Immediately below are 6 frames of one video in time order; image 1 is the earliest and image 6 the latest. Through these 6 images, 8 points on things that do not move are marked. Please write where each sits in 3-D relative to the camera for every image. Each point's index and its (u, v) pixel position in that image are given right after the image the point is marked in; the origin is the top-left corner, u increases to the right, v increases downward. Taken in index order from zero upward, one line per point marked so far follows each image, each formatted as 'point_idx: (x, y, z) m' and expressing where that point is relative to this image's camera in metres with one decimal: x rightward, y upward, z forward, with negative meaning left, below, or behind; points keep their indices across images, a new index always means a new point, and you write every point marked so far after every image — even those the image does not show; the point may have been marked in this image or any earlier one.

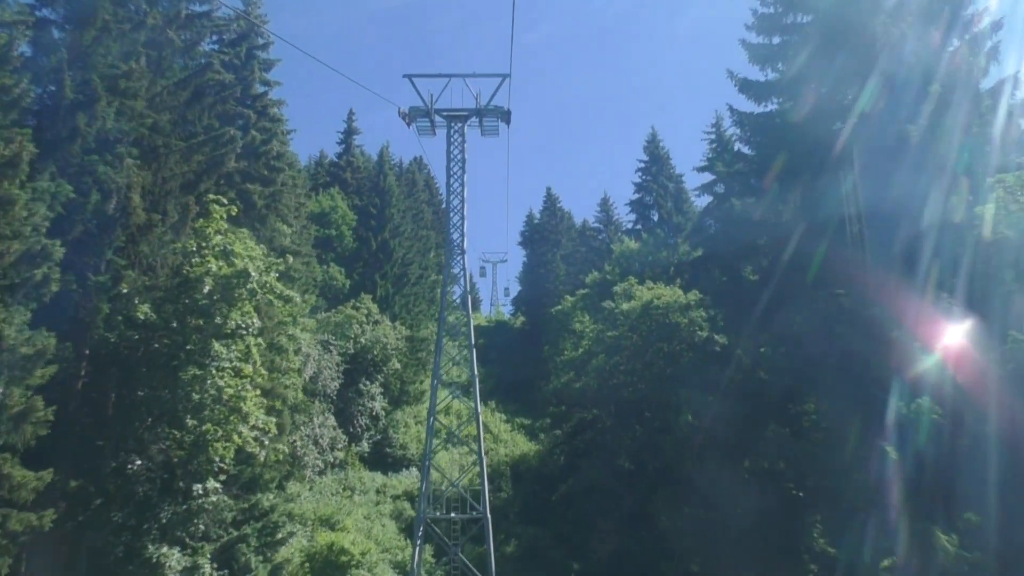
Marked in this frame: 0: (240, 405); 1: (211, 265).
0: (-5.0, -2.2, +18.5) m
1: (-5.6, +0.4, +18.9) m
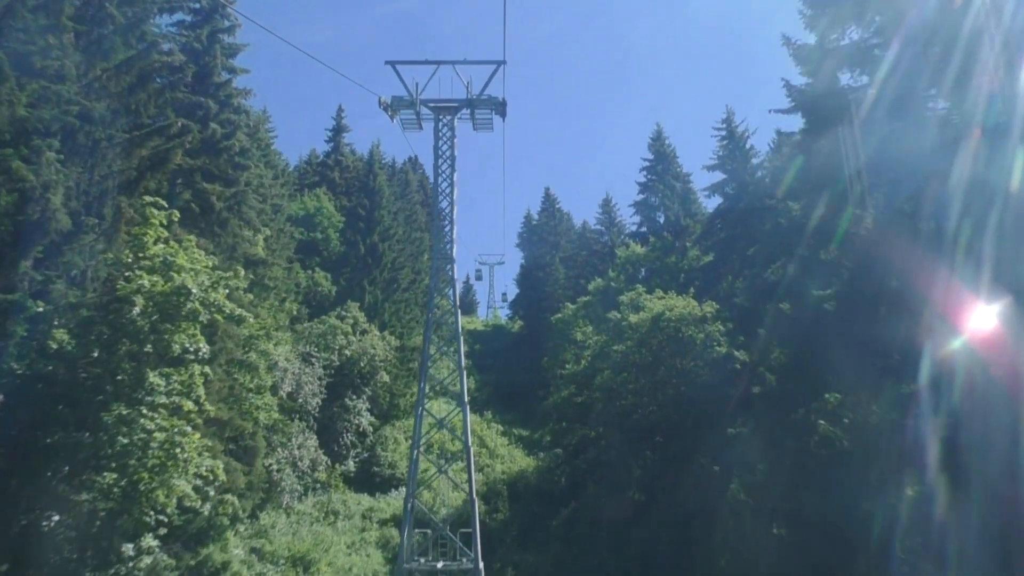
0: (-5.1, -2.5, +15.4) m
1: (-5.7, +0.1, +15.7) m
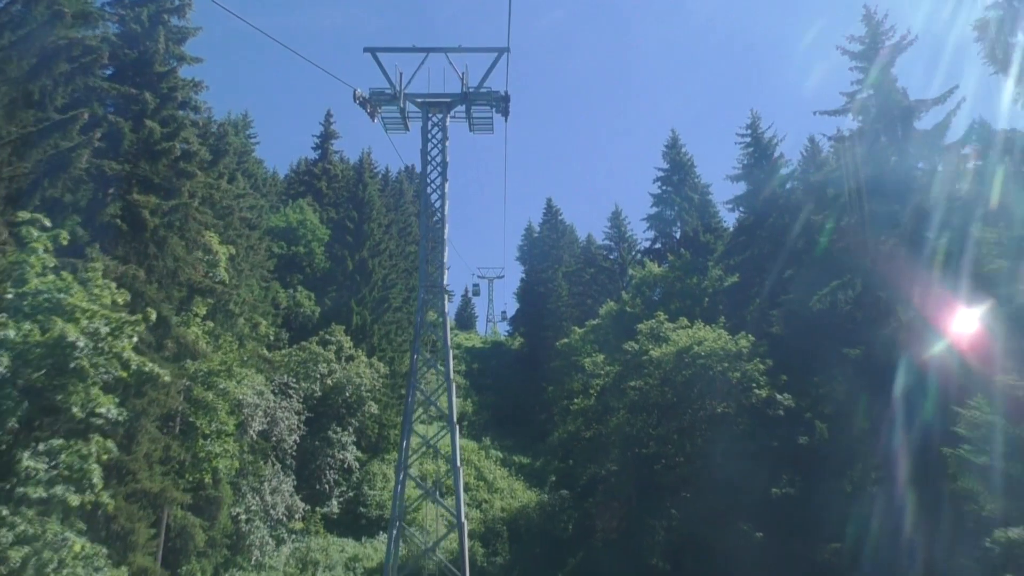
0: (-5.0, -3.1, +11.1) m
1: (-5.6, -0.4, +11.5) m
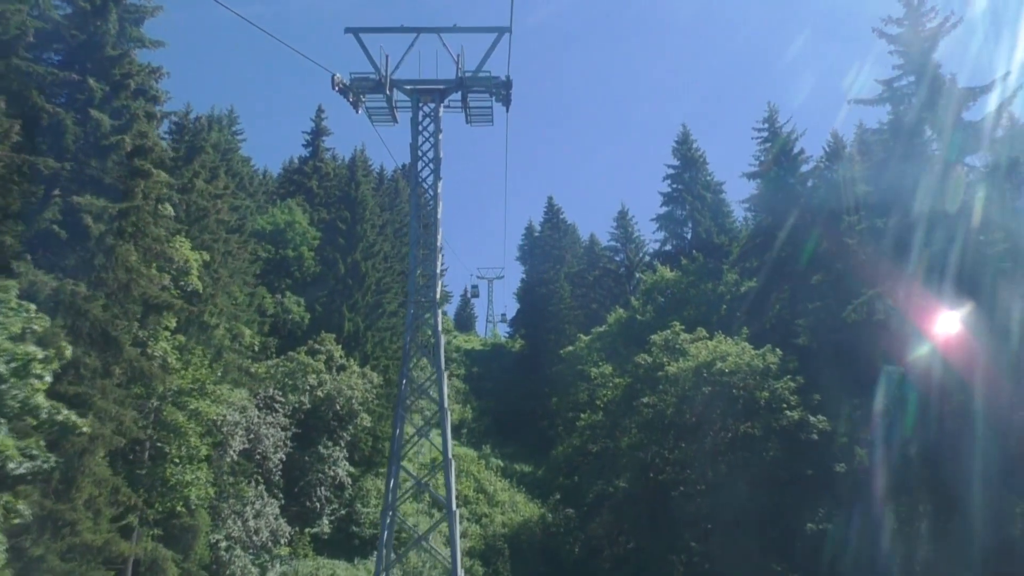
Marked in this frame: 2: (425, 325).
0: (-5.0, -3.3, +8.6) m
1: (-5.6, -0.7, +9.0) m
2: (-1.7, -0.7, +19.8) m
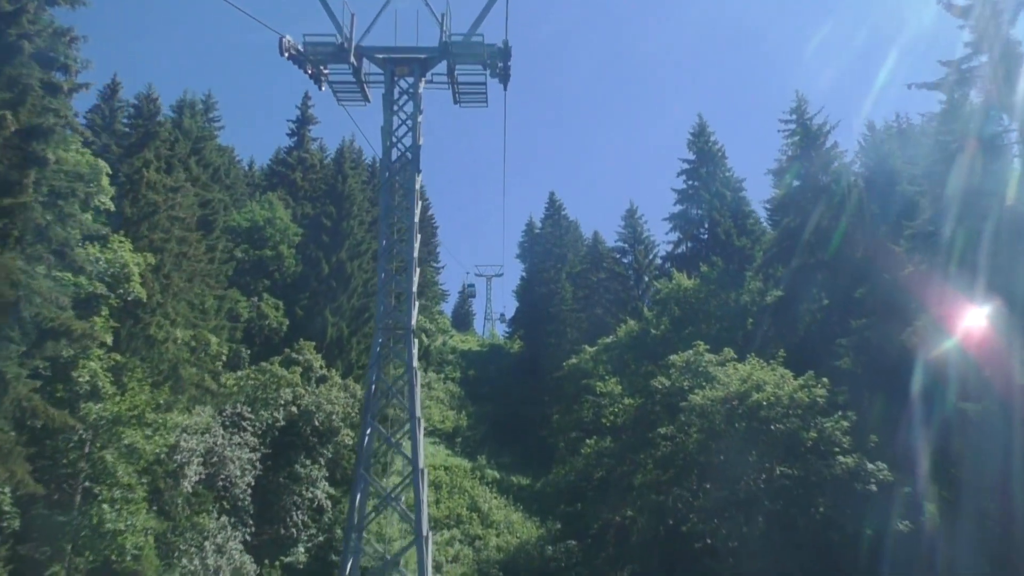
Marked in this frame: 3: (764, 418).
0: (-5.1, -3.6, +5.1) m
1: (-5.6, -1.0, +5.4) m
2: (-1.8, -1.0, +16.2) m
3: (+4.7, -2.4, +18.9) m
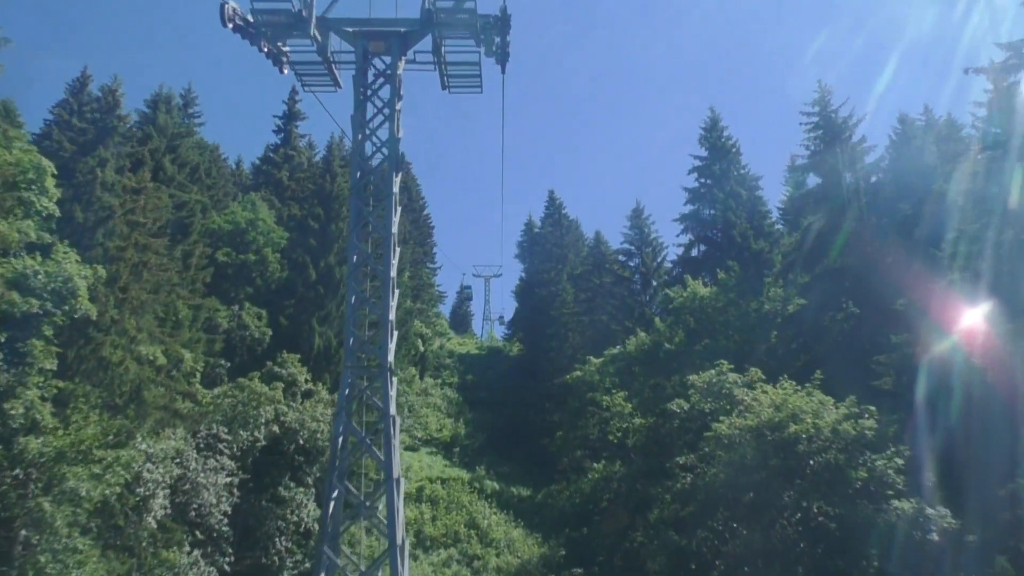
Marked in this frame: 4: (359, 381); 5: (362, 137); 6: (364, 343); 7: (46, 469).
0: (-5.0, -3.9, +2.6) m
1: (-5.6, -1.3, +2.9) m
2: (-1.7, -1.3, +13.7) m
3: (+4.7, -2.6, +16.4) m
4: (-1.8, -1.0, +13.4) m
5: (-1.8, +1.9, +12.9) m
6: (-1.7, -0.5, +13.4) m
7: (-7.7, -3.0, +16.6) m
